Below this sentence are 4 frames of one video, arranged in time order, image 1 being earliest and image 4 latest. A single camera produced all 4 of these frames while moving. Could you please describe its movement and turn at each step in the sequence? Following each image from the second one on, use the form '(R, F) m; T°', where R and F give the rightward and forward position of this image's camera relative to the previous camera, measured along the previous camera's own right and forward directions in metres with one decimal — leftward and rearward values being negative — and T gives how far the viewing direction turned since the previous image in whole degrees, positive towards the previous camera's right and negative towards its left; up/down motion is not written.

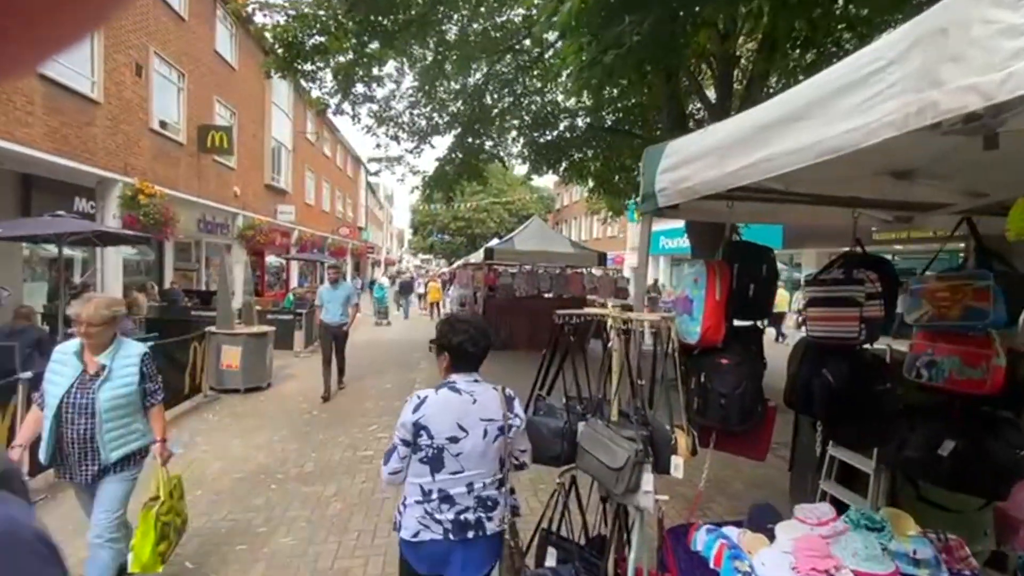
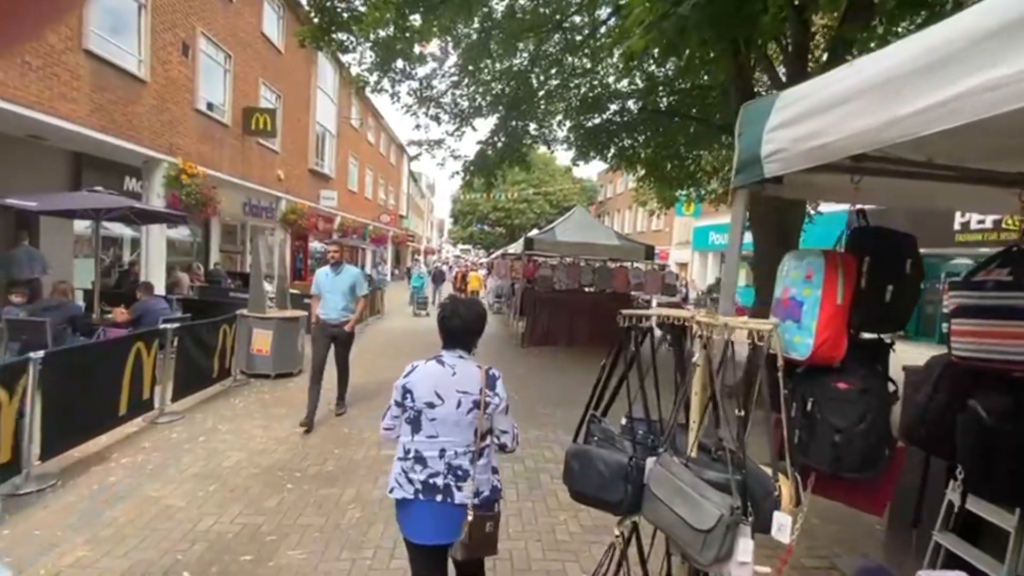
(-0.1, +0.6) m; -4°
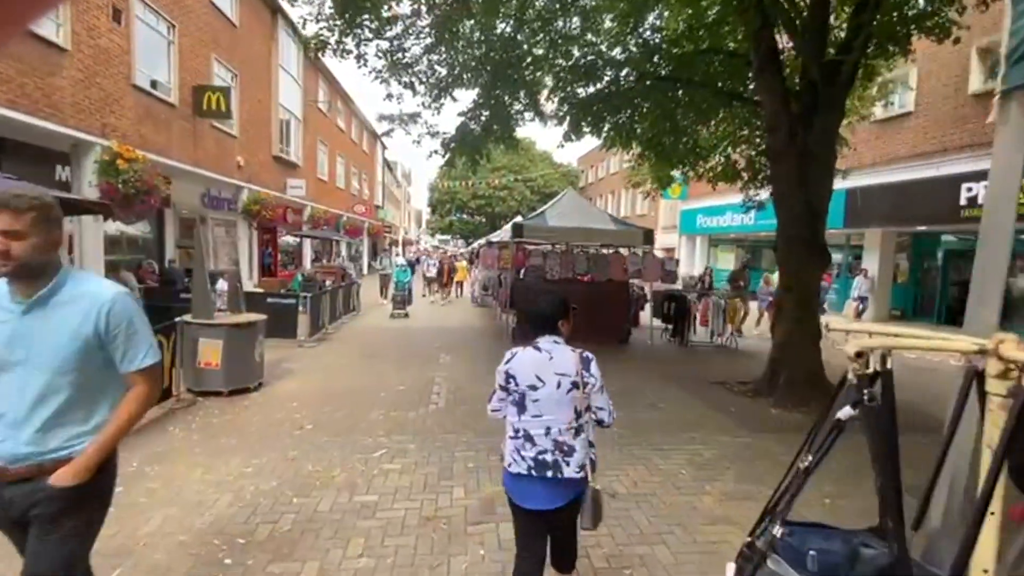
(-0.2, +1.2) m; +2°
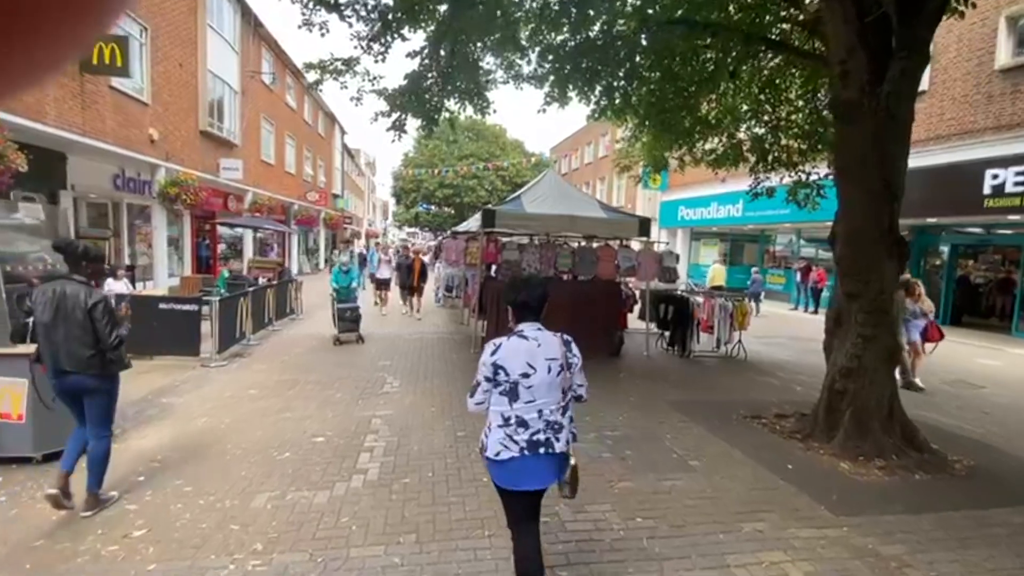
(0.0, +2.2) m; +3°
